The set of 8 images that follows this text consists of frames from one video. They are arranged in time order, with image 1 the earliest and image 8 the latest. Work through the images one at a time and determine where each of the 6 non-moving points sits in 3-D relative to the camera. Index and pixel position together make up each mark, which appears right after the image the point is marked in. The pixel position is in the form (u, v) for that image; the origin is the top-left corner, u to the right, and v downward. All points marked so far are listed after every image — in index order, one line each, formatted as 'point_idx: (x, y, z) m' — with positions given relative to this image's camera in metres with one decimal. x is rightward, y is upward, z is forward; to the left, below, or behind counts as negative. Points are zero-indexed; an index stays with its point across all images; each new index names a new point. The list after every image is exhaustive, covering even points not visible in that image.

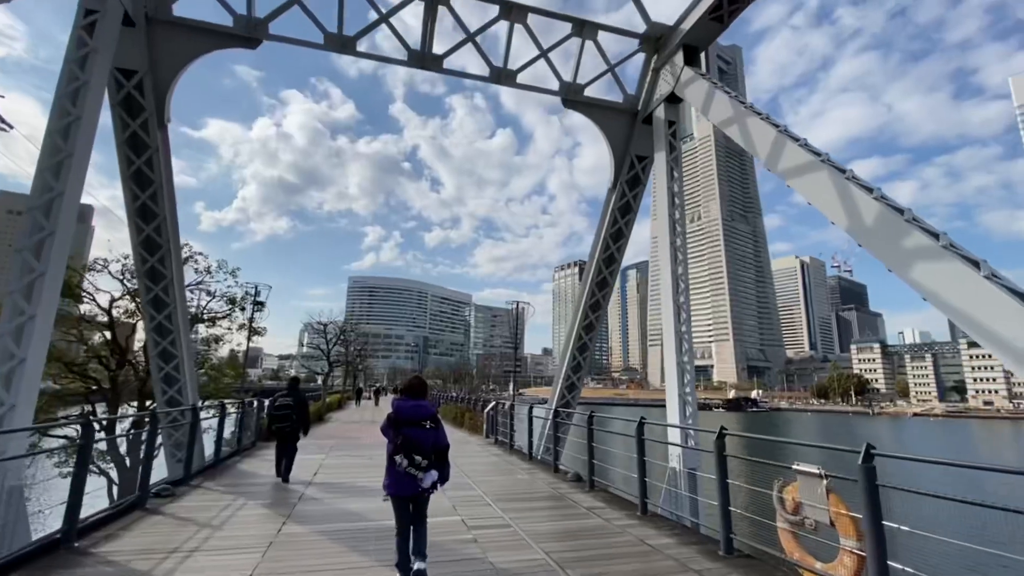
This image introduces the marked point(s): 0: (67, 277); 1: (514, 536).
0: (-13.3, +0.3, +13.9) m
1: (+0.1, -2.7, +5.0) m
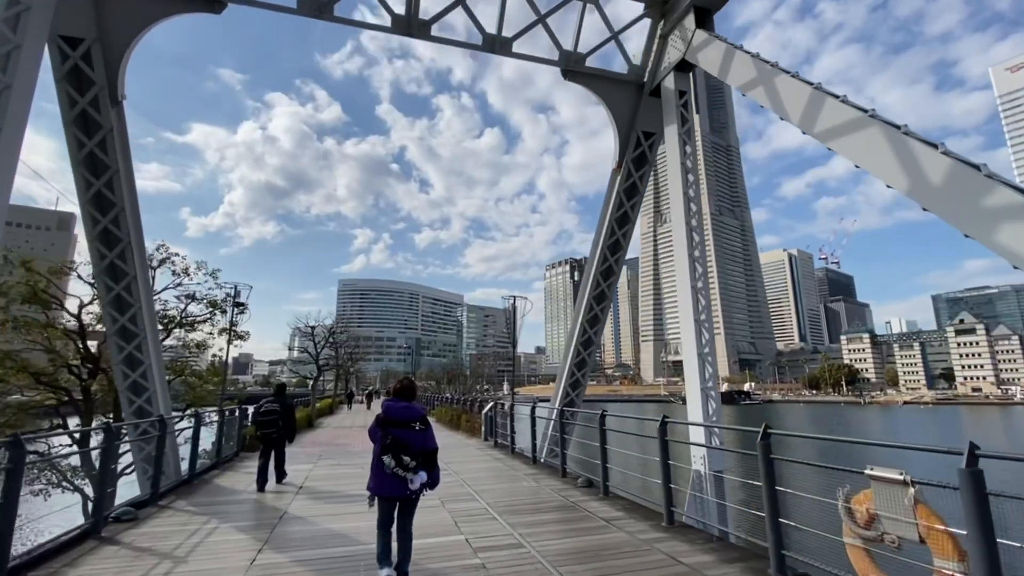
0: (-13.5, +0.1, +13.2) m
1: (+0.1, -2.6, +4.6) m
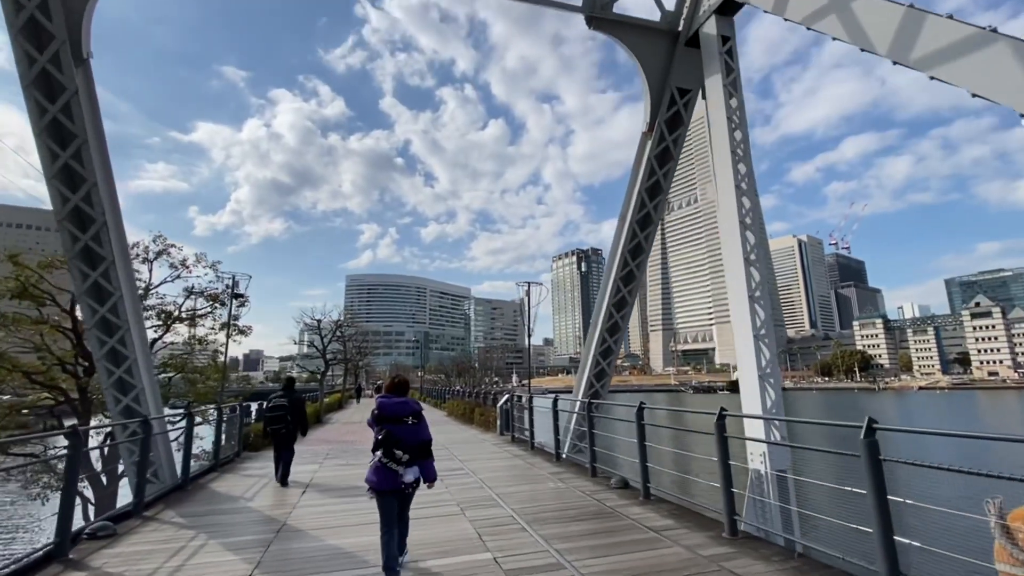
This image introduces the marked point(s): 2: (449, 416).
0: (-13.2, +0.2, +12.9) m
1: (+0.4, -2.4, +4.1) m
2: (-2.1, -4.4, +16.0) m
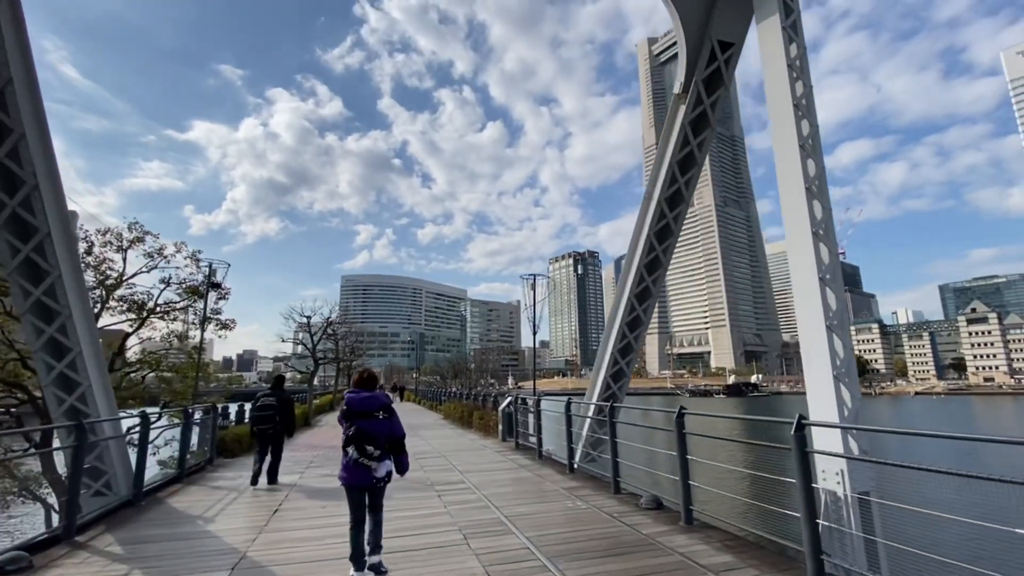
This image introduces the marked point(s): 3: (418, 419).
0: (-13.1, +0.4, +12.2) m
1: (+0.5, -2.3, +3.5) m
2: (-2.1, -4.3, +15.3) m
3: (-3.5, -4.8, +16.8) m
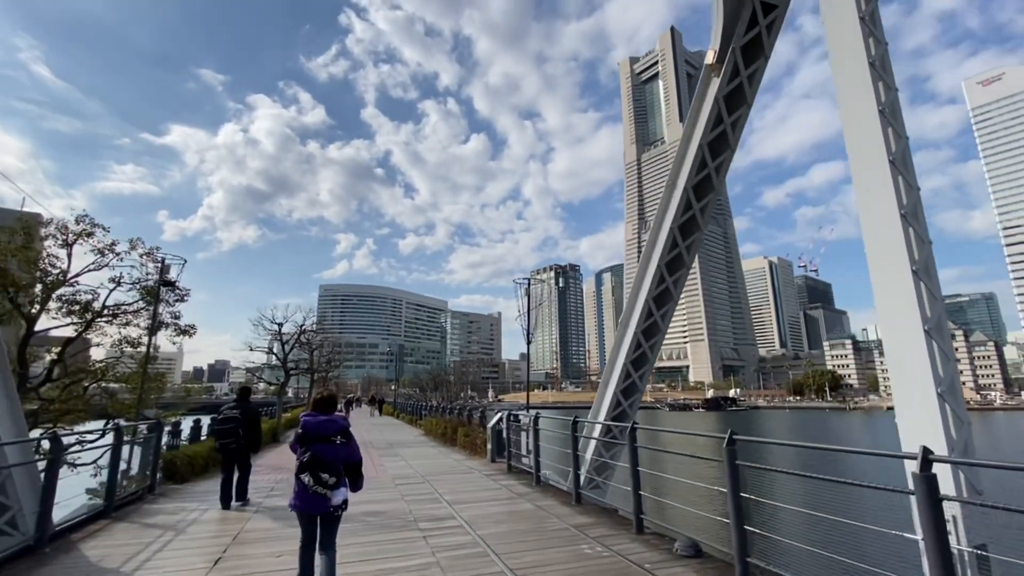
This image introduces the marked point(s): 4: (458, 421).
0: (-13.4, +0.4, +11.0) m
1: (+0.5, -2.3, +2.8) m
2: (-2.6, -4.5, +14.5) m
3: (-4.0, -5.1, +15.9) m
4: (-1.4, -3.5, +12.2) m
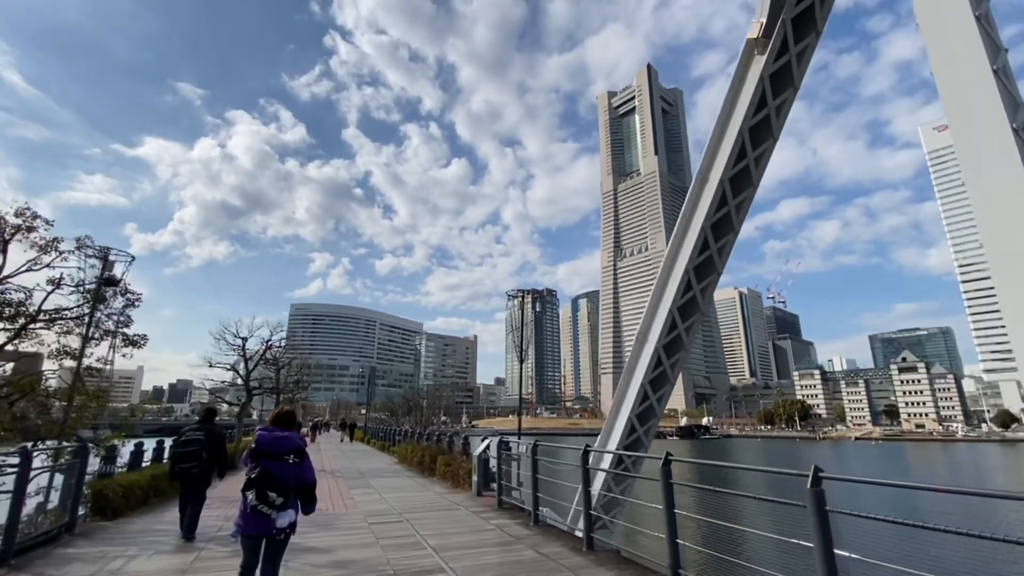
0: (-13.7, +0.4, +9.9) m
1: (+0.5, -2.3, +2.2) m
2: (-3.2, -5.0, +13.6) m
3: (-4.7, -5.6, +14.9) m
4: (-1.8, -3.9, +11.4) m
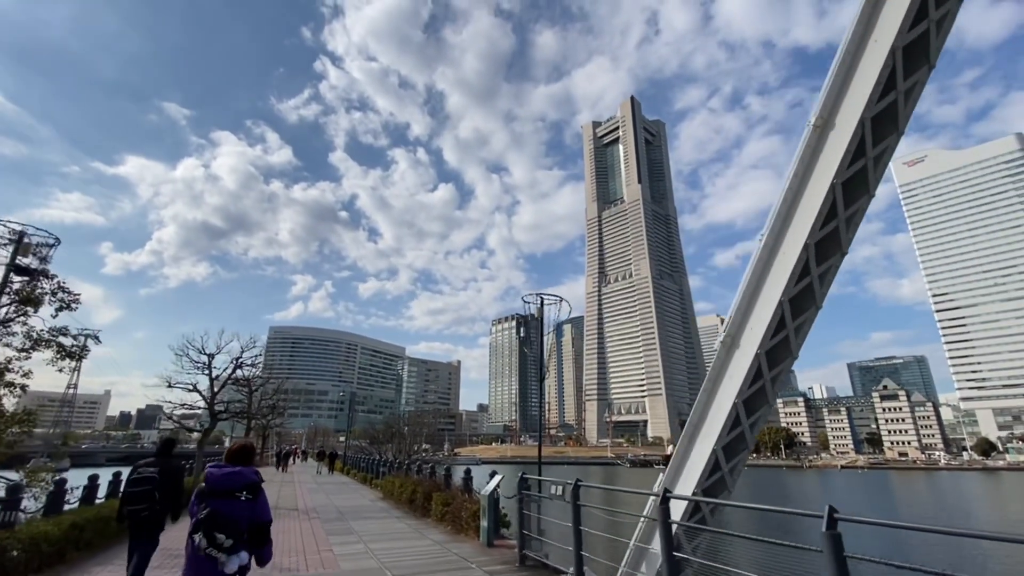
0: (-13.6, +0.2, +8.5) m
1: (+0.8, -2.2, +1.2) m
2: (-3.3, -5.5, +12.3) m
3: (-4.8, -6.1, +13.5) m
4: (-1.8, -4.2, +10.3) m
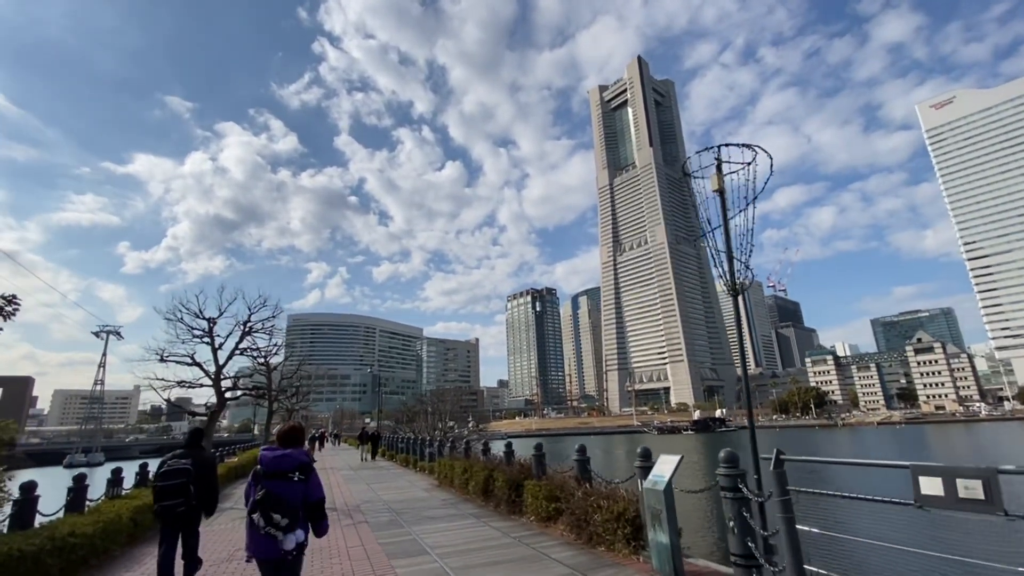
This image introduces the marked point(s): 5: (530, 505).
0: (-12.1, +0.5, +6.8) m
1: (+2.2, -1.4, -0.8) m
2: (-1.5, -4.4, +10.5) m
3: (-2.9, -5.0, +11.8) m
4: (-0.1, -3.2, +8.4) m
5: (+0.1, -3.1, +6.9) m
